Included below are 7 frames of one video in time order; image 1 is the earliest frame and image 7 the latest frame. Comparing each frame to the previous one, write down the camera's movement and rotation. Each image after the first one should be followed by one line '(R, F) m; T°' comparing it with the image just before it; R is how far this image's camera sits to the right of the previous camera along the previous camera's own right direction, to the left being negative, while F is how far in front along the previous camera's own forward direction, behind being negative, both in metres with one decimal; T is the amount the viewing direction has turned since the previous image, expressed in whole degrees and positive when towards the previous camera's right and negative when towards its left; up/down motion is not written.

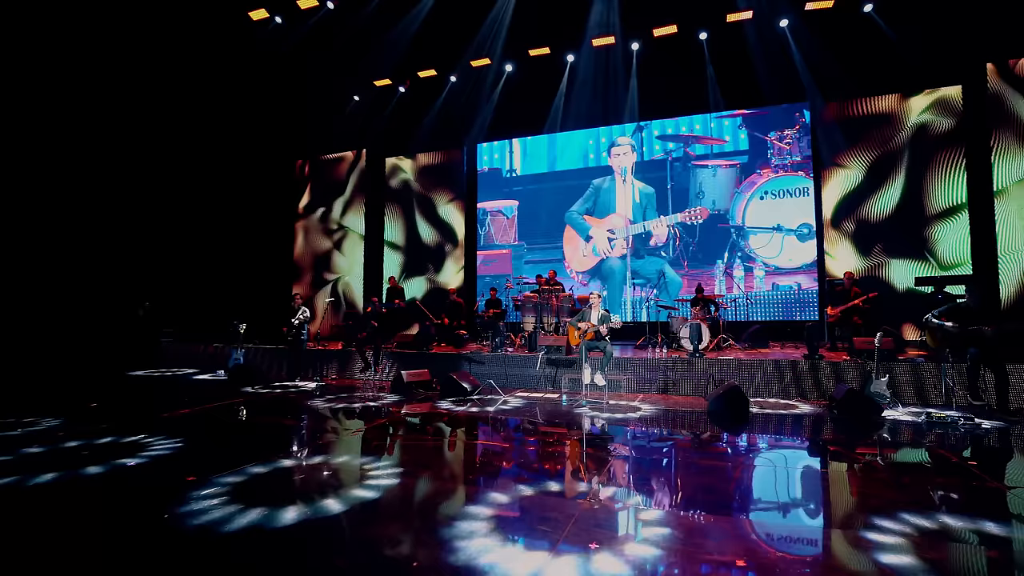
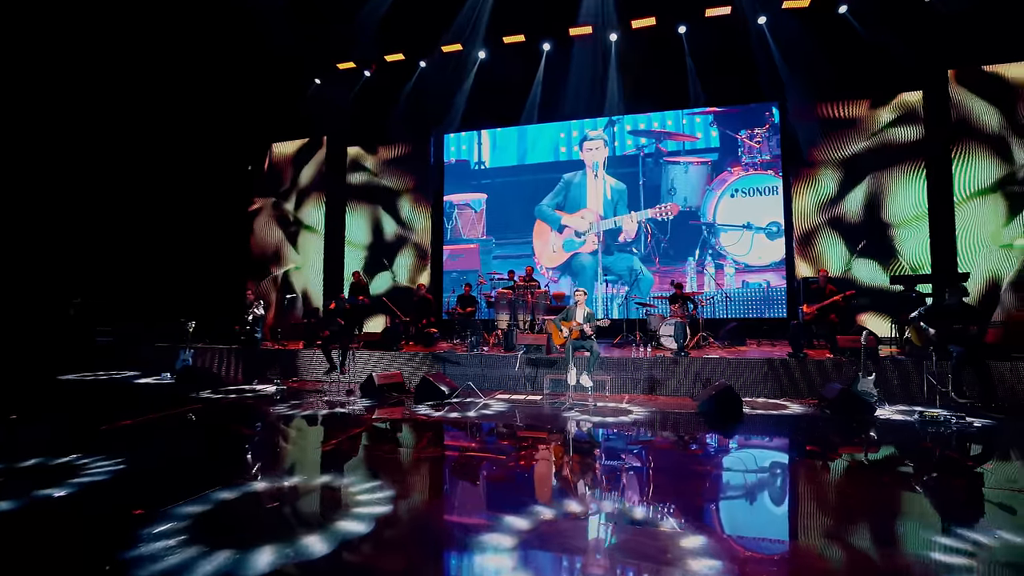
(-0.3, +0.4) m; +5°
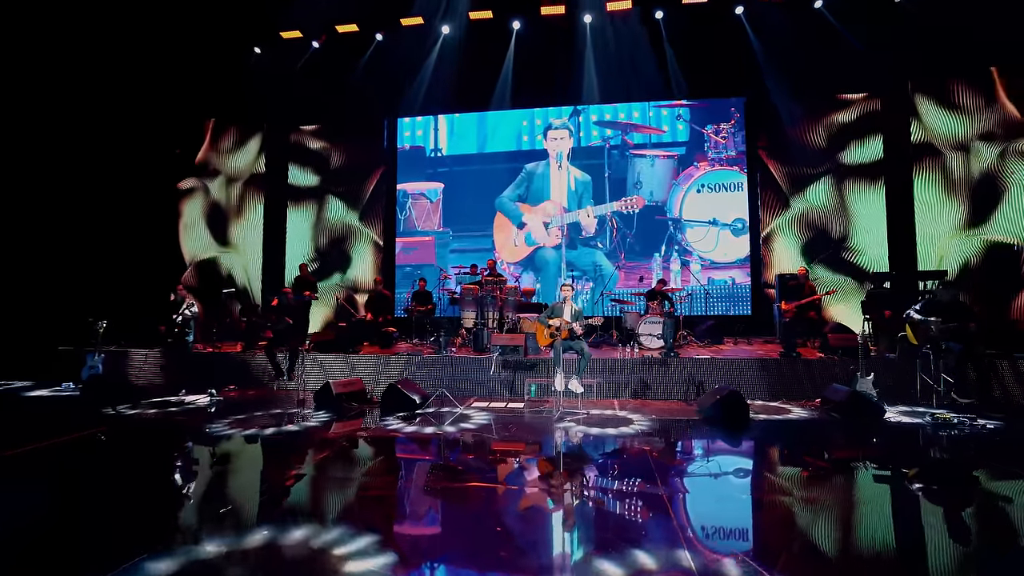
(-0.4, +0.6) m; +7°
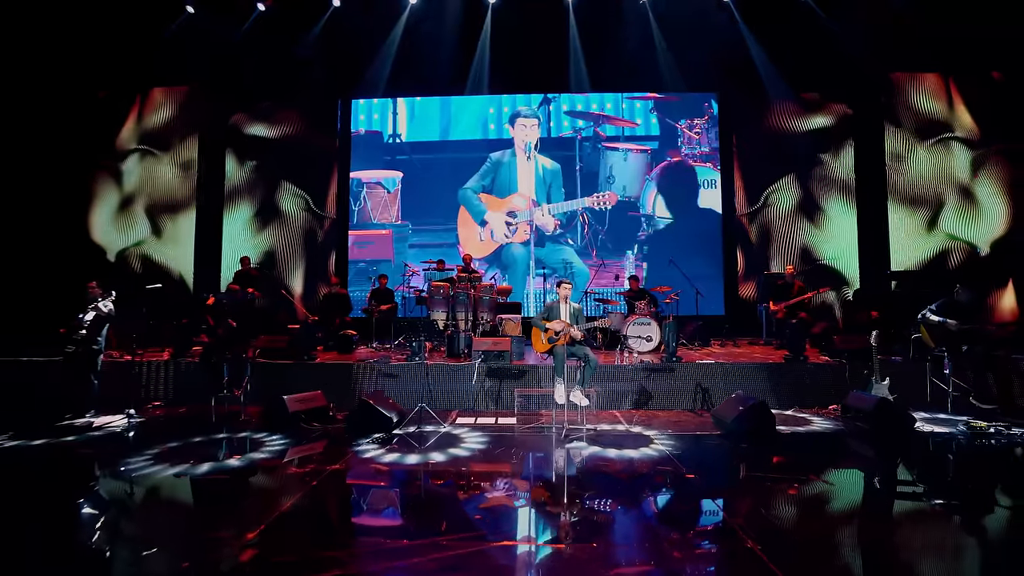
(-0.4, +0.7) m; +6°
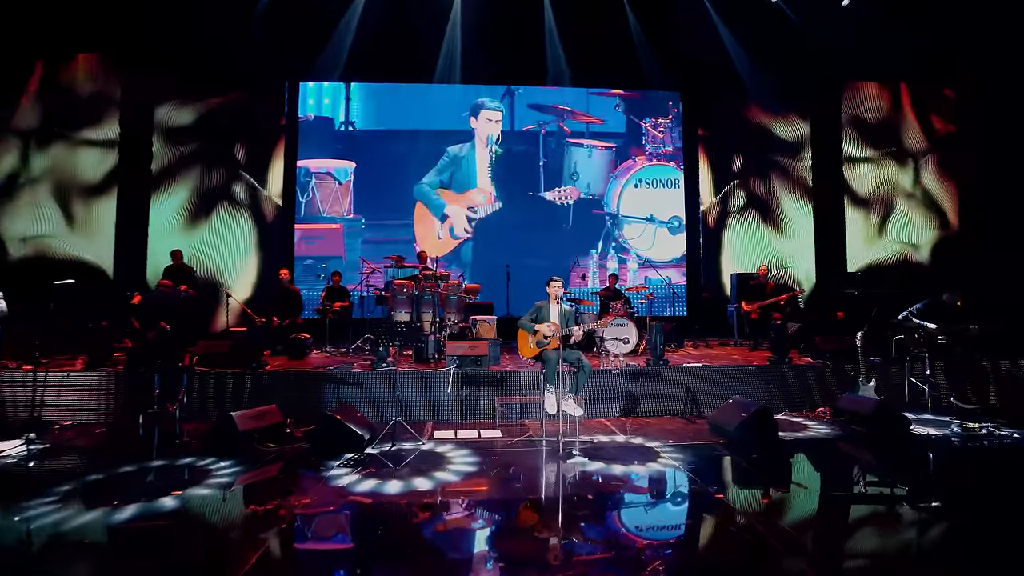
(-0.3, +0.4) m; +6°
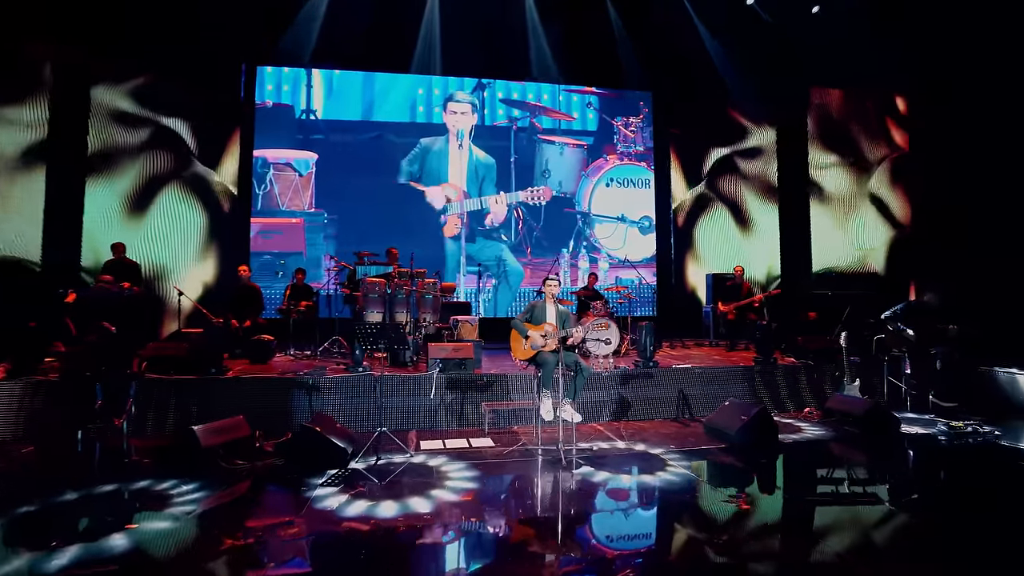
(-0.3, +0.3) m; +5°
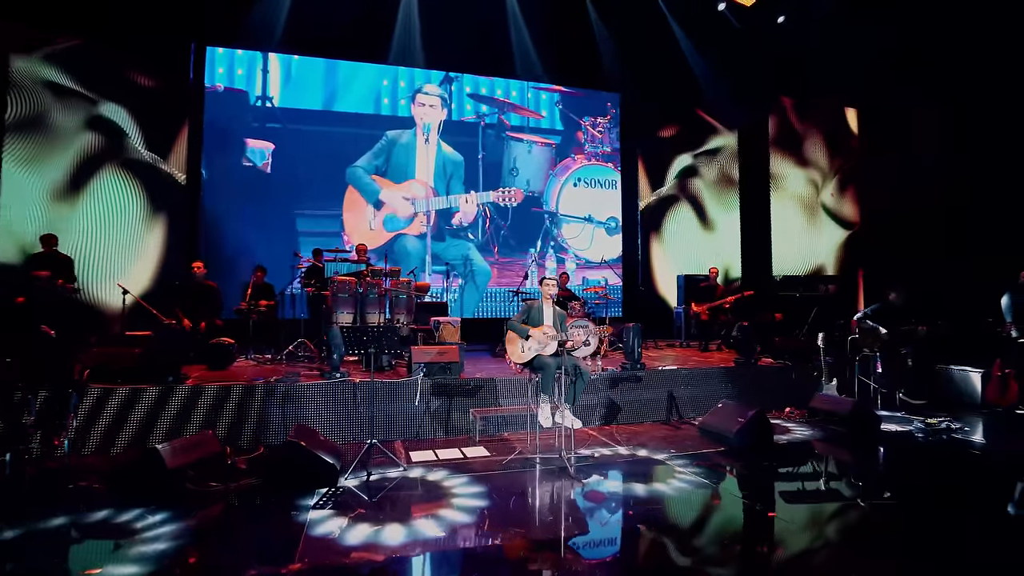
(-0.3, +0.2) m; +6°
